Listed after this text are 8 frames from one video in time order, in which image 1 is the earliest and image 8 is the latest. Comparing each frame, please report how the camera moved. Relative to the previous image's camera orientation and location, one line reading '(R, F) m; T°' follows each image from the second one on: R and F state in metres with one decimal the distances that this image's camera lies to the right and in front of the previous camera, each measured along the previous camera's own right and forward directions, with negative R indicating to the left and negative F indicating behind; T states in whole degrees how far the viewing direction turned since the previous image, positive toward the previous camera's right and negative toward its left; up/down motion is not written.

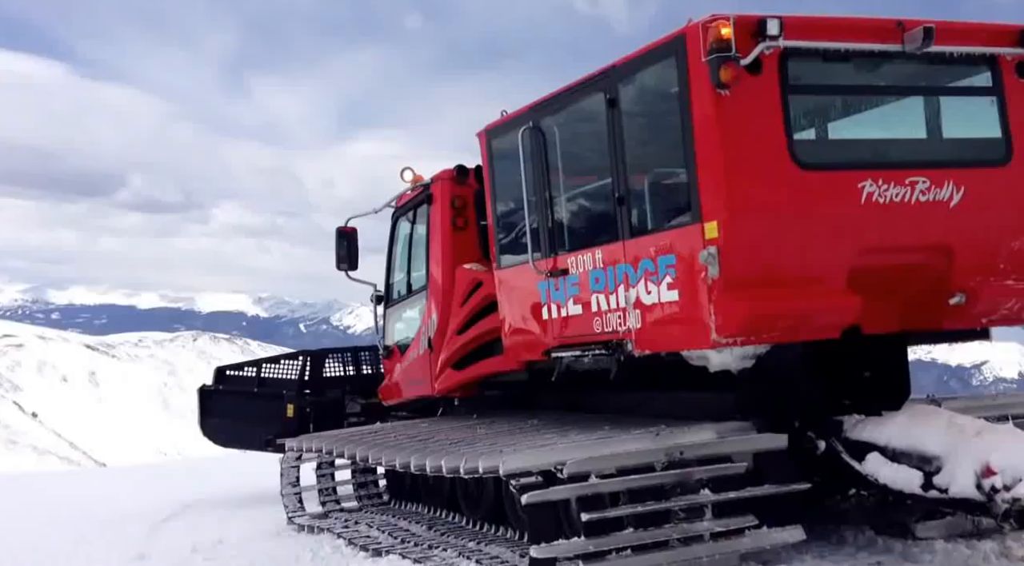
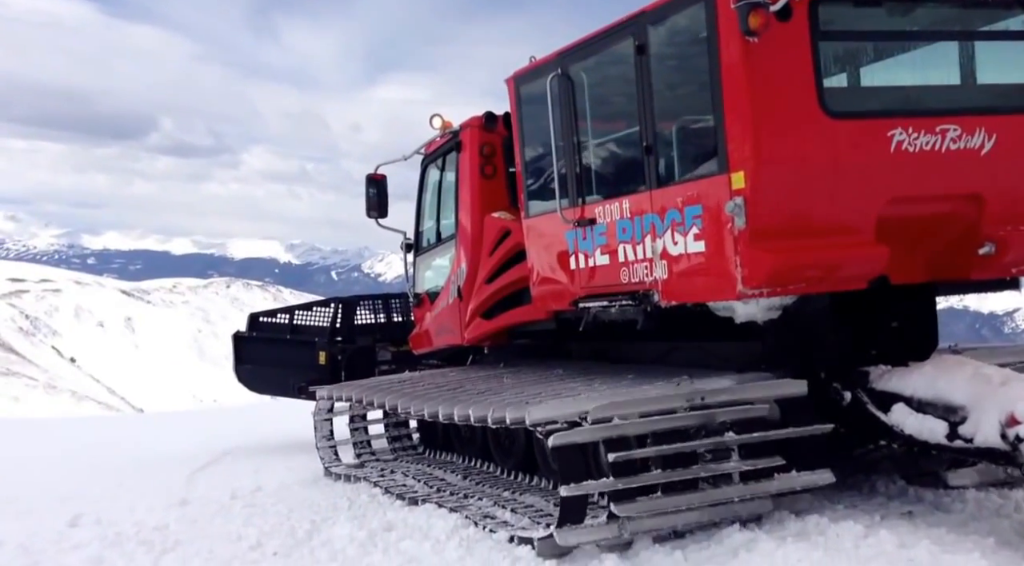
(0.0, 0.0) m; -2°
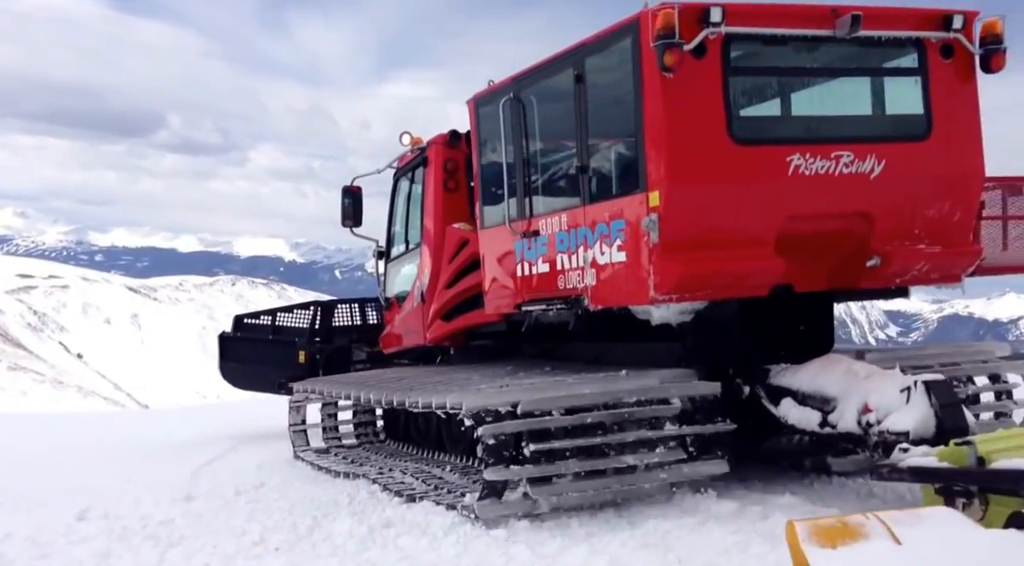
(+0.4, -0.8) m; 0°
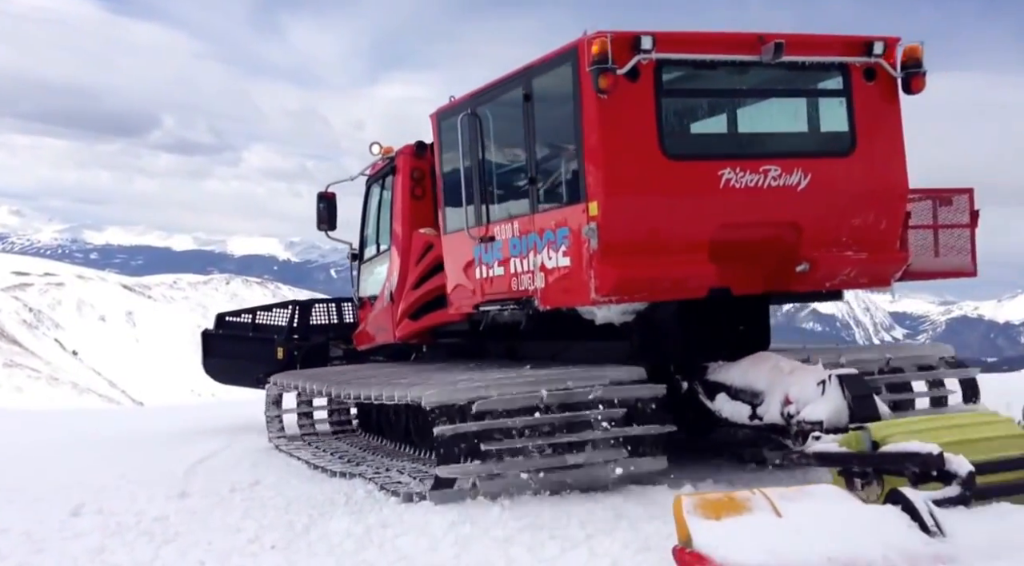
(+0.3, -0.5) m; 0°
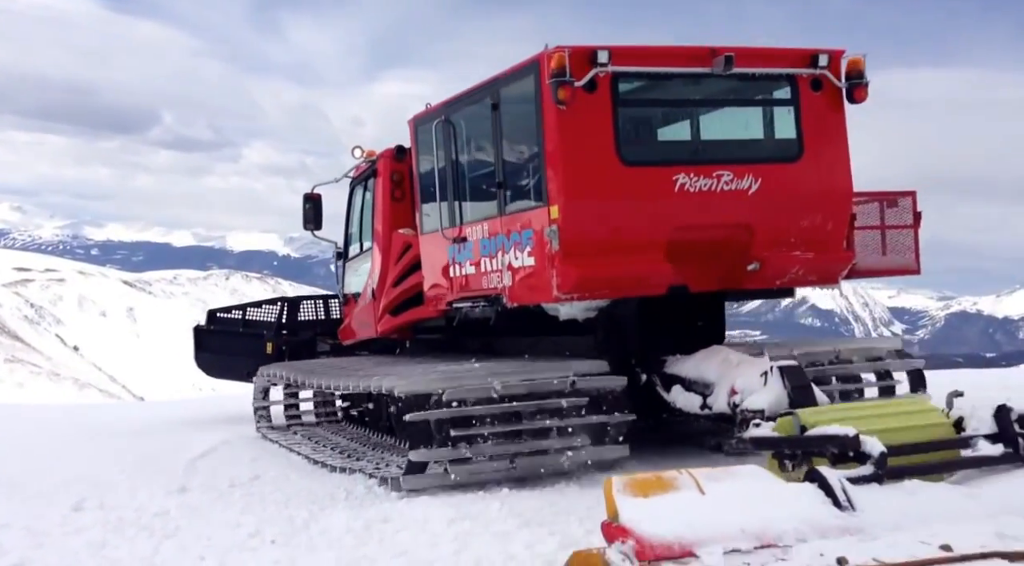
(+0.2, -0.4) m; 0°
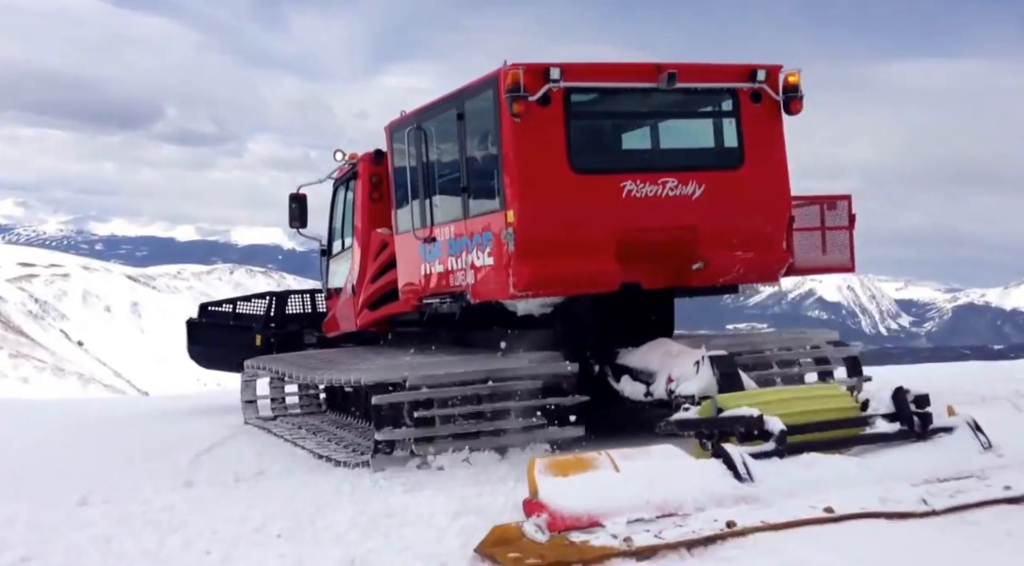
(+0.3, -0.6) m; 0°
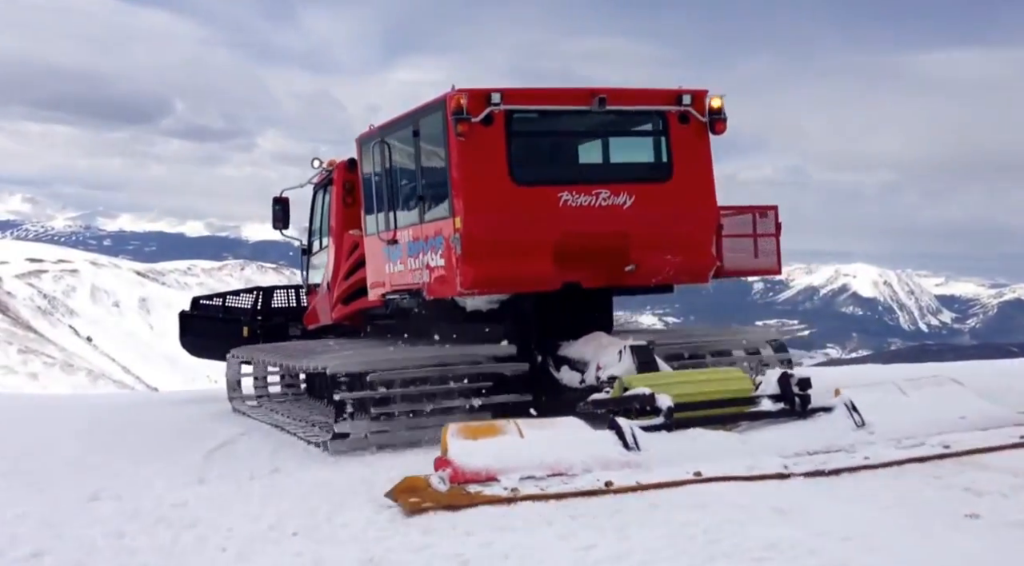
(+0.5, -0.9) m; 0°
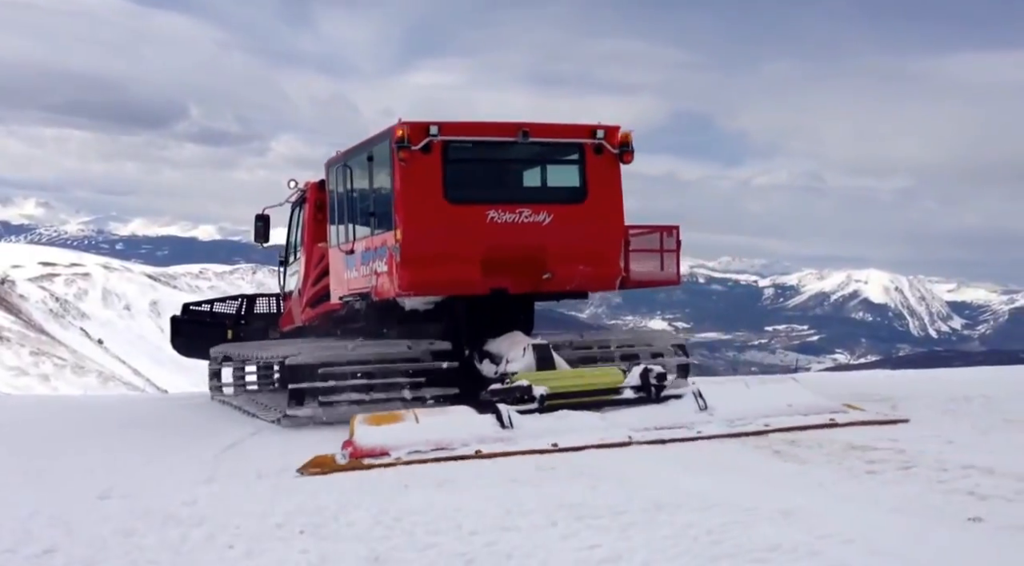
(+0.7, -1.5) m; -1°
